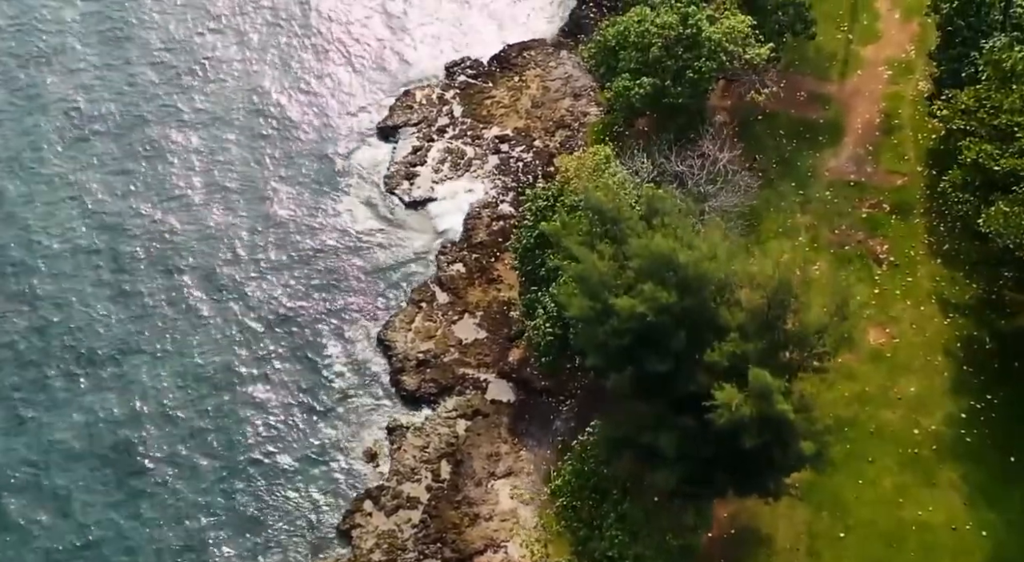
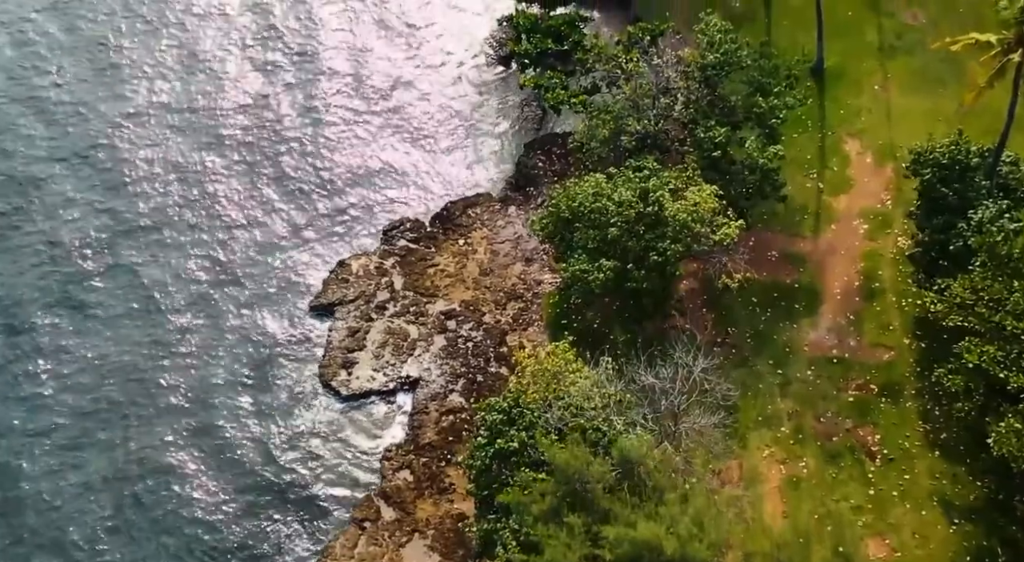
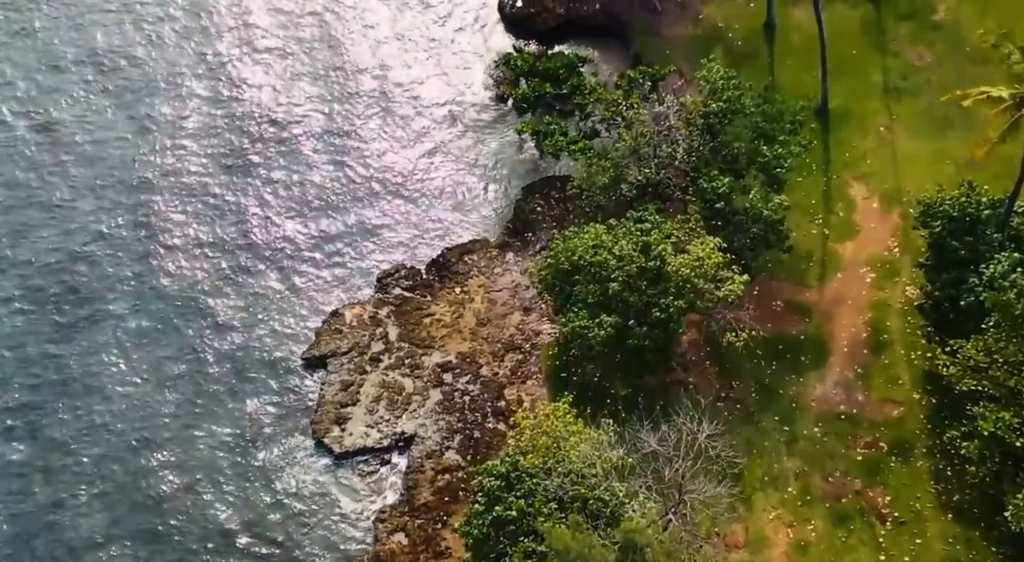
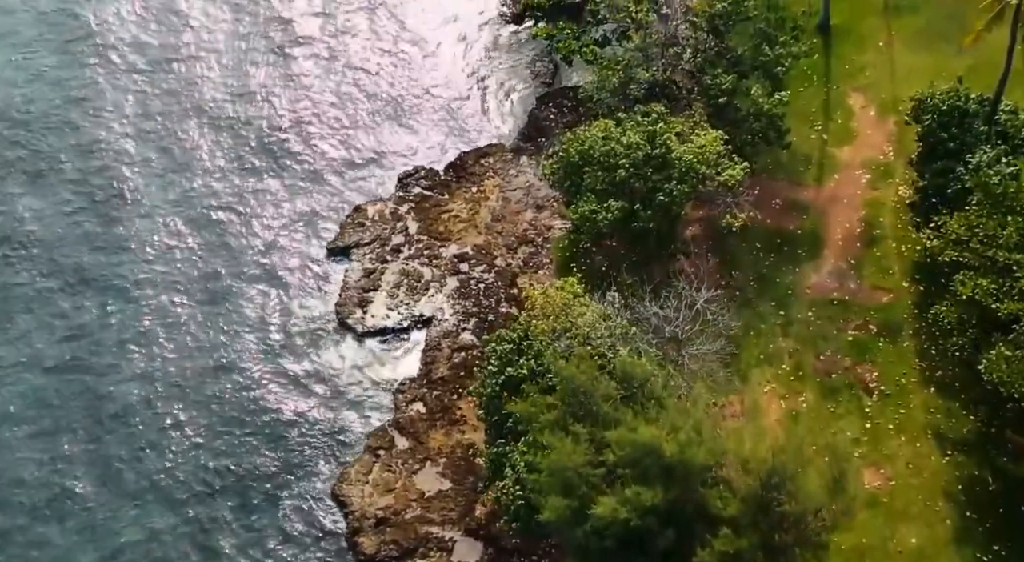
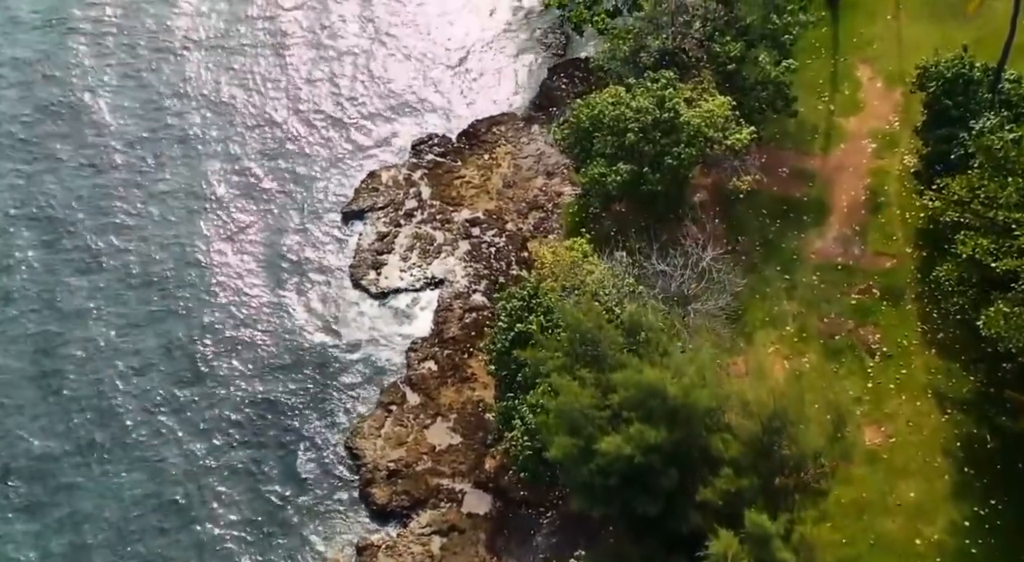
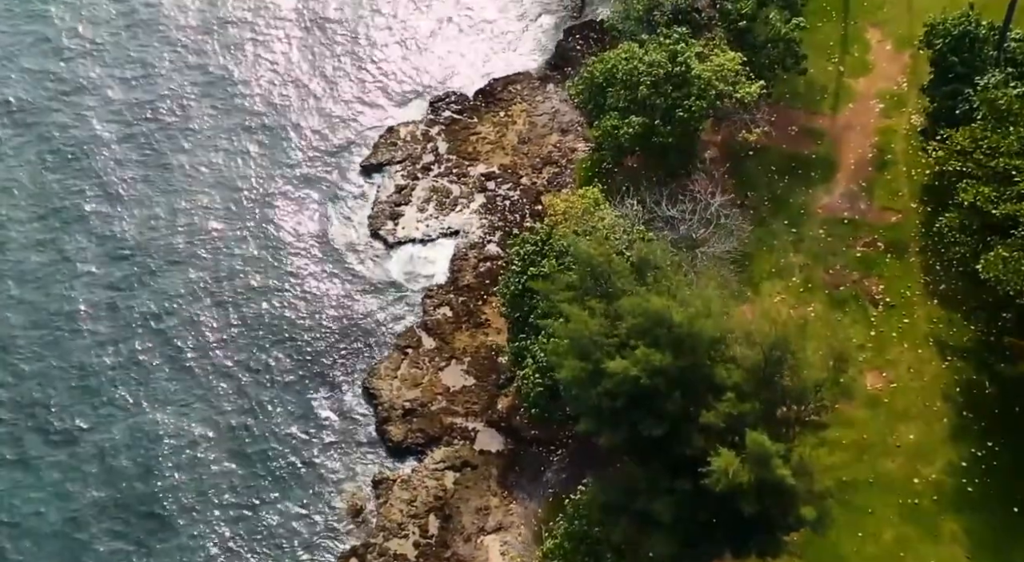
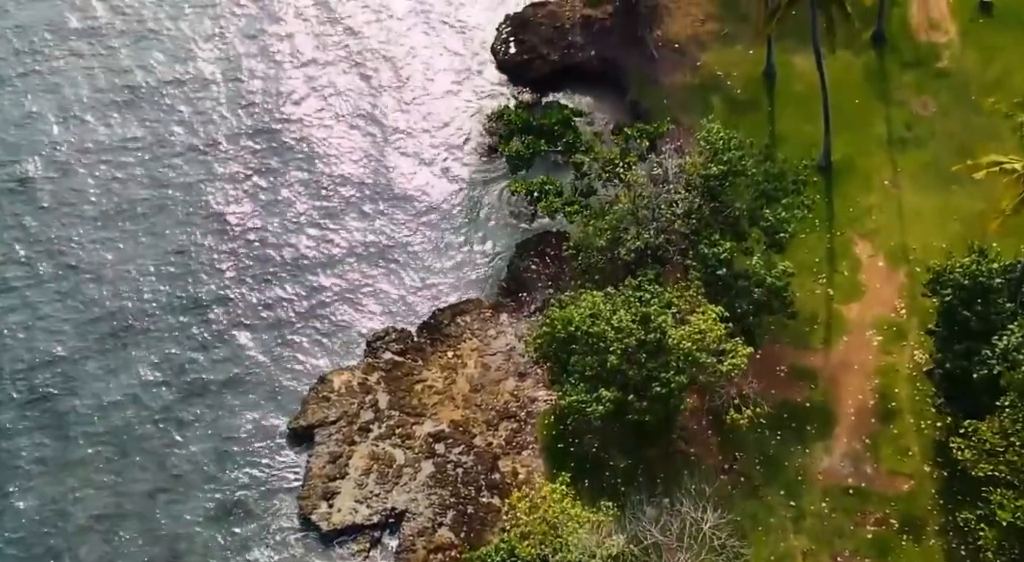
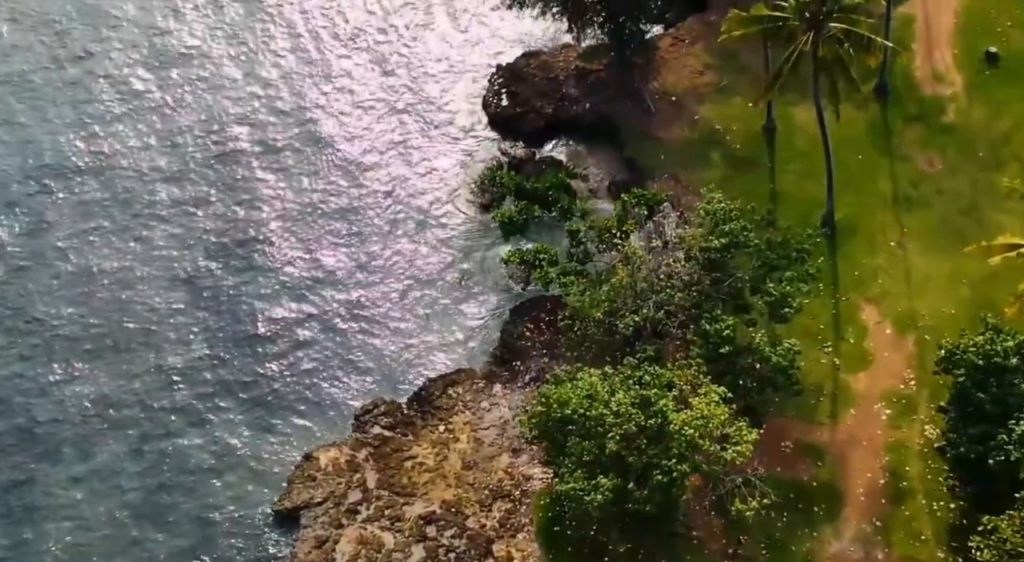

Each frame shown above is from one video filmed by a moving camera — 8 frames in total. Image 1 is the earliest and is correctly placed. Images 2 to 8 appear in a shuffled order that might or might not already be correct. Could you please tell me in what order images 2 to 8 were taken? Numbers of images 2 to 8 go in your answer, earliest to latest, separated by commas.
6, 5, 4, 2, 3, 7, 8
